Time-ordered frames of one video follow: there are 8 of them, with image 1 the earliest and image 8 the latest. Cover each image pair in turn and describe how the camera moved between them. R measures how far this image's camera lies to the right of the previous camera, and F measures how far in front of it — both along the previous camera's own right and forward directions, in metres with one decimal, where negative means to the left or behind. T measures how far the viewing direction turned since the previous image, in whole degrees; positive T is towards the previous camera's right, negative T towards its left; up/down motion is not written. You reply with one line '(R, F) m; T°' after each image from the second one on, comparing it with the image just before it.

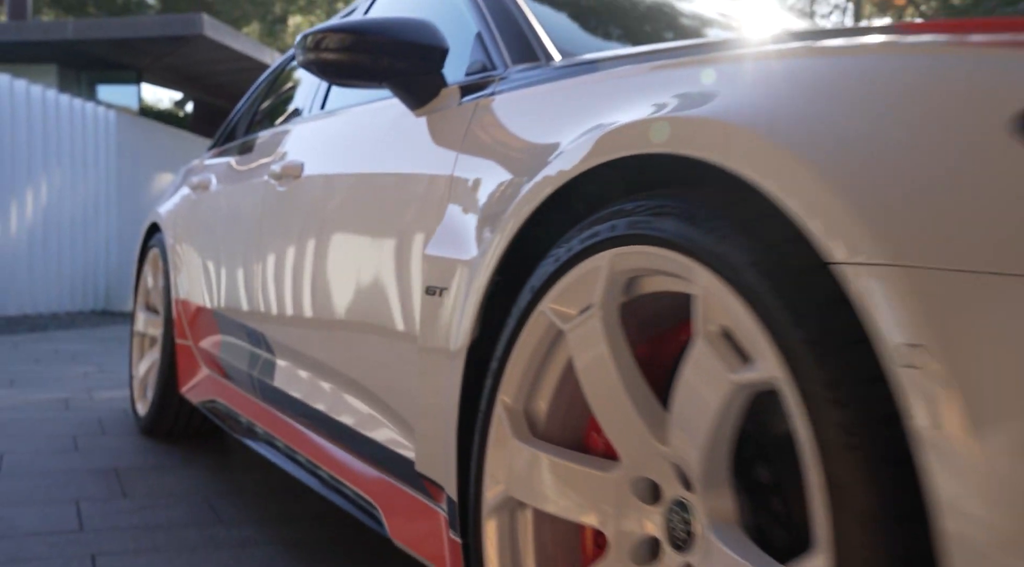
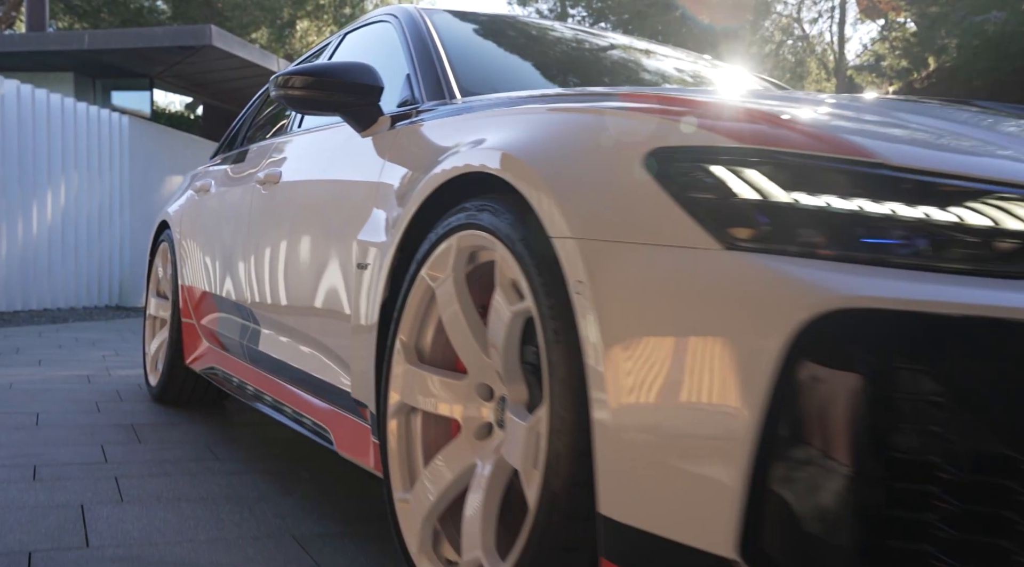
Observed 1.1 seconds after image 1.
(+0.3, -0.7) m; -1°
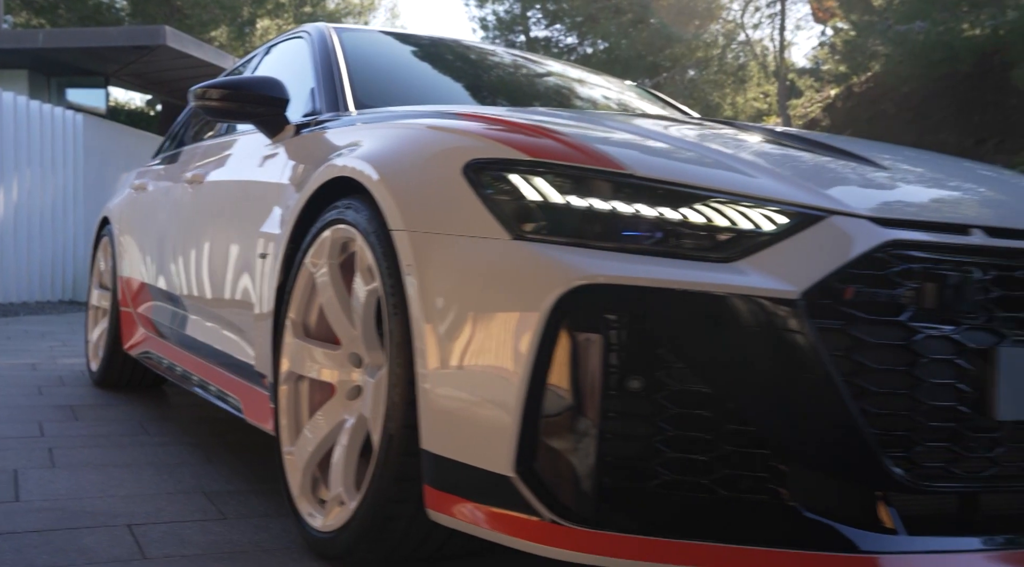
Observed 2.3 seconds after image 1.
(+0.2, -0.4) m; +2°
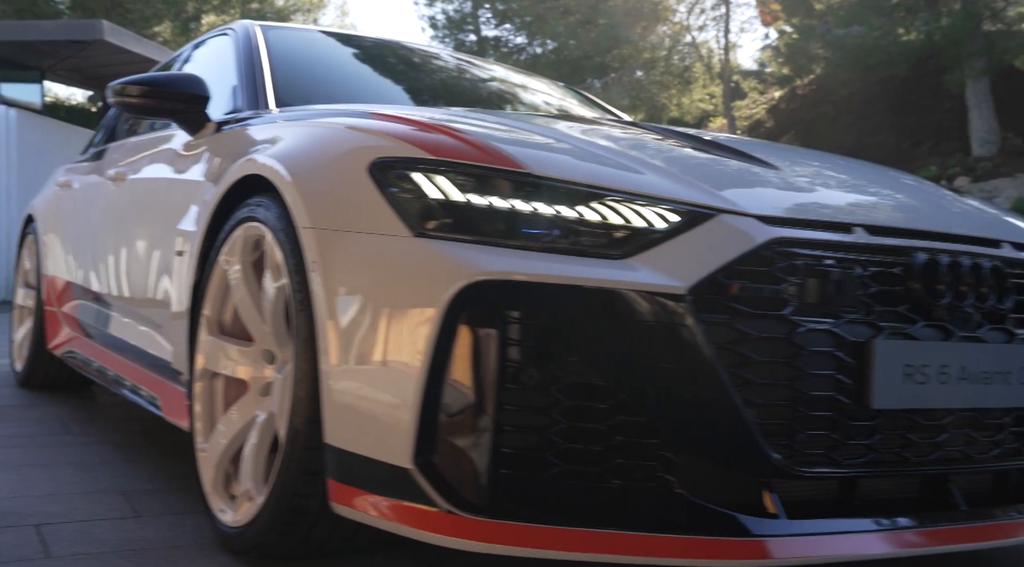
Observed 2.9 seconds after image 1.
(+0.1, 0.0) m; +3°
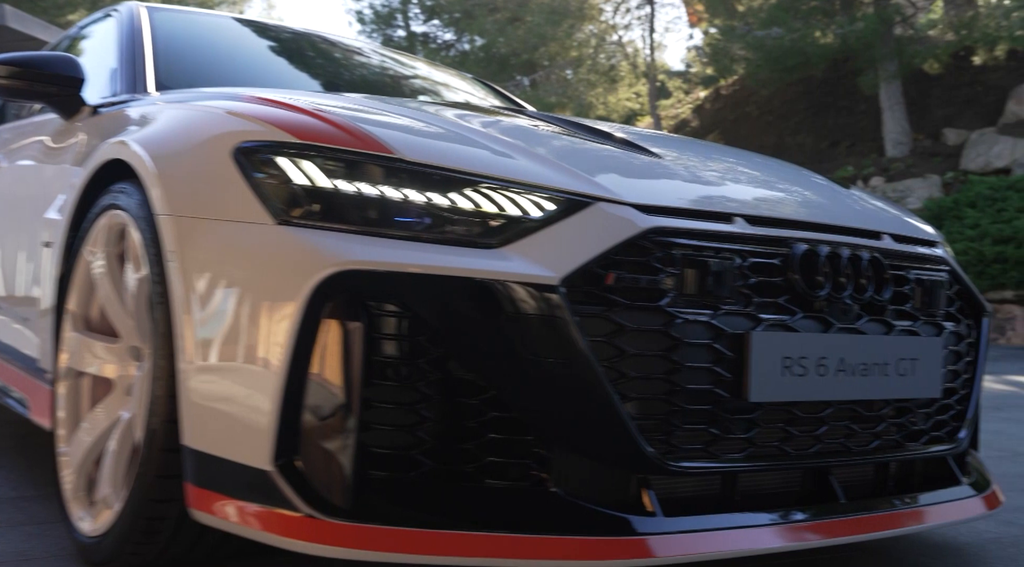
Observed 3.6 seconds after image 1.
(+0.1, +0.1) m; +4°
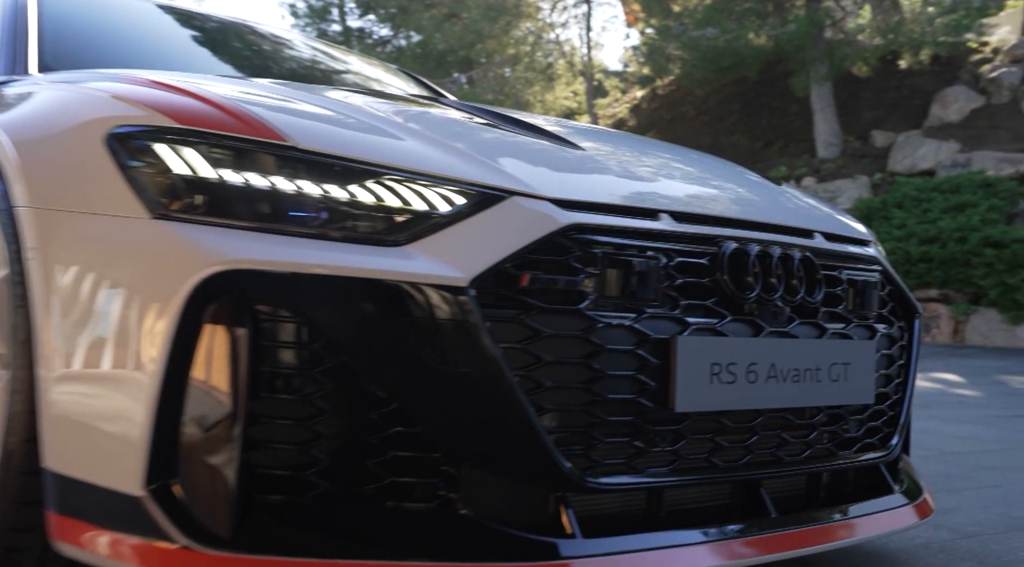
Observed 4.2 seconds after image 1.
(+0.1, +0.1) m; +4°
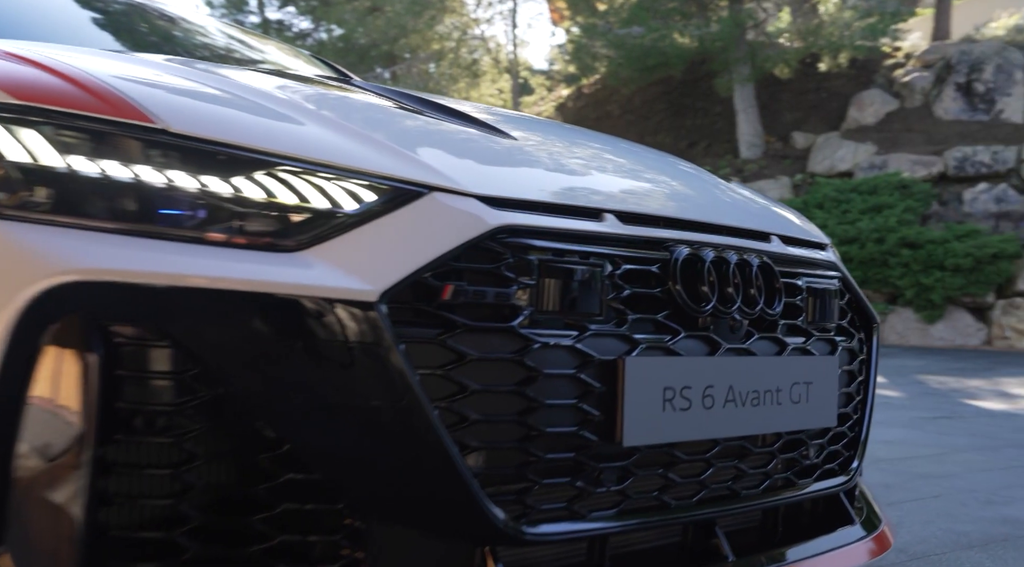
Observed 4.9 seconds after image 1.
(0.0, +0.3) m; +5°
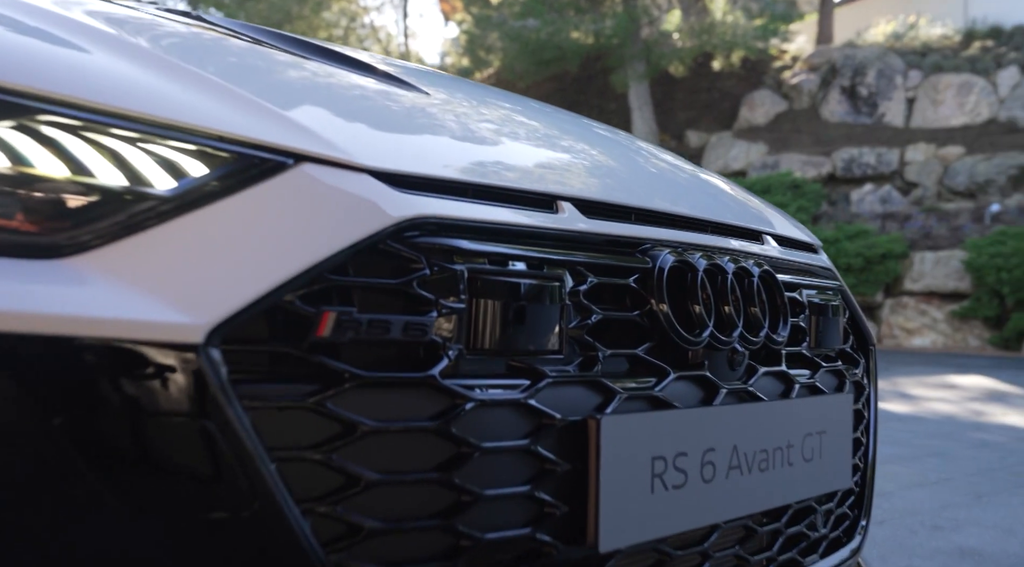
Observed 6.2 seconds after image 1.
(0.0, +0.5) m; +7°
